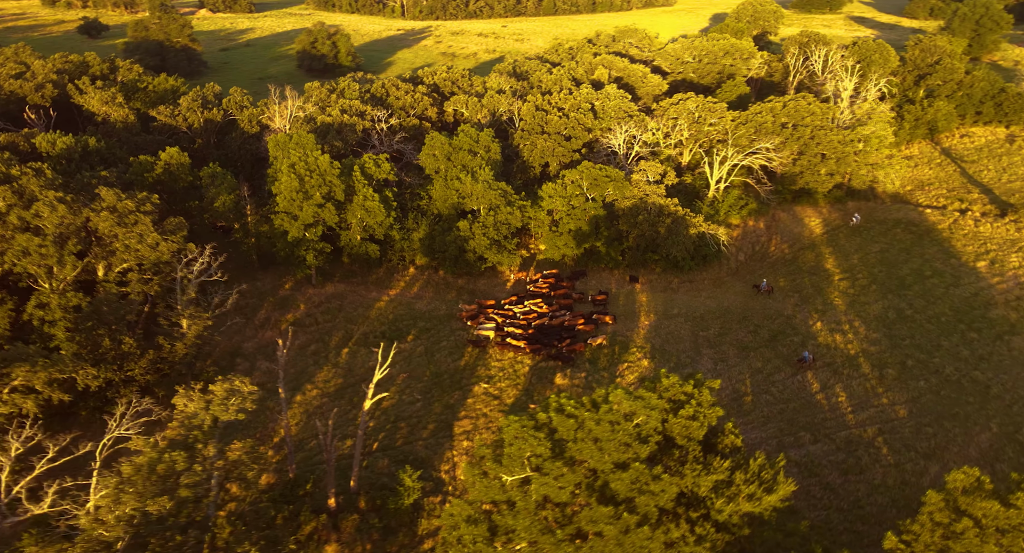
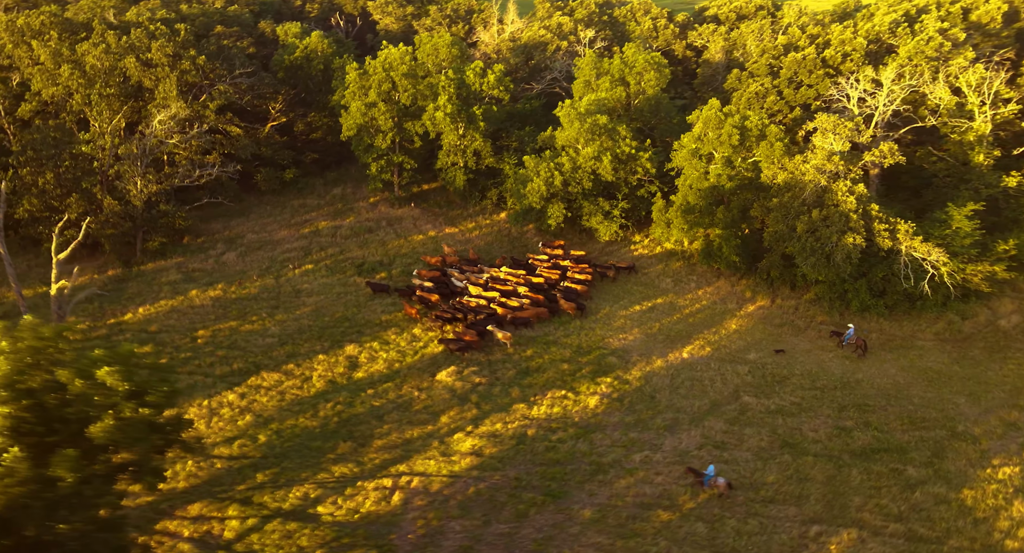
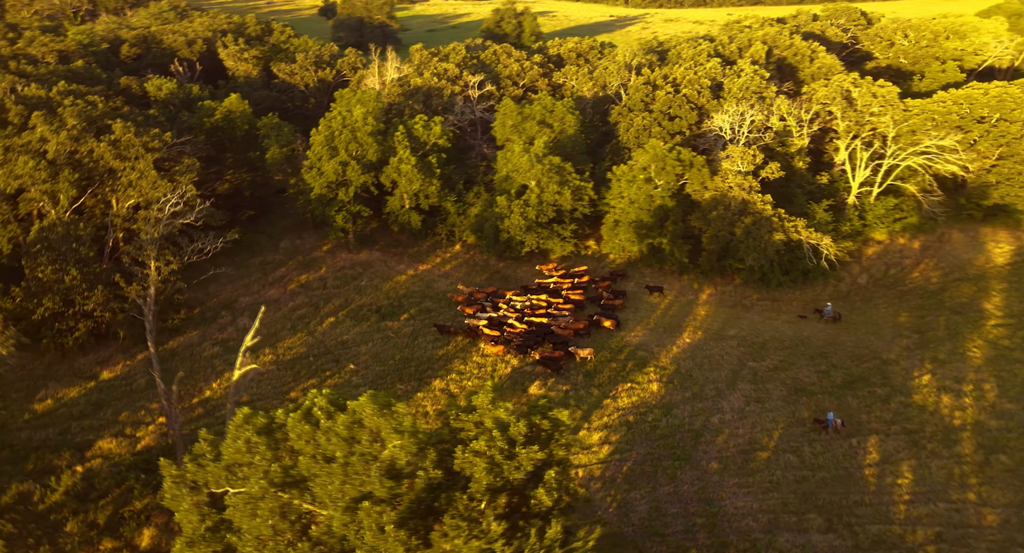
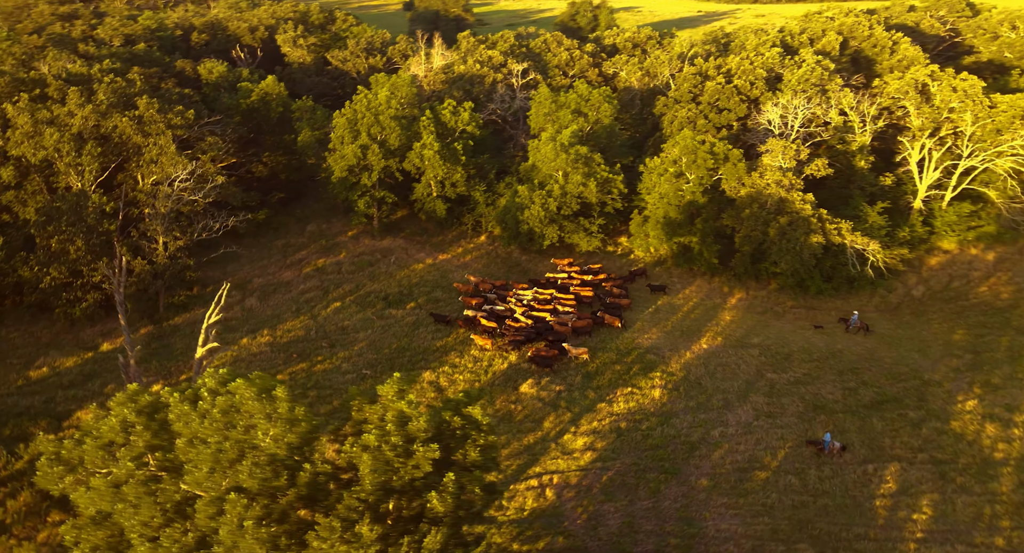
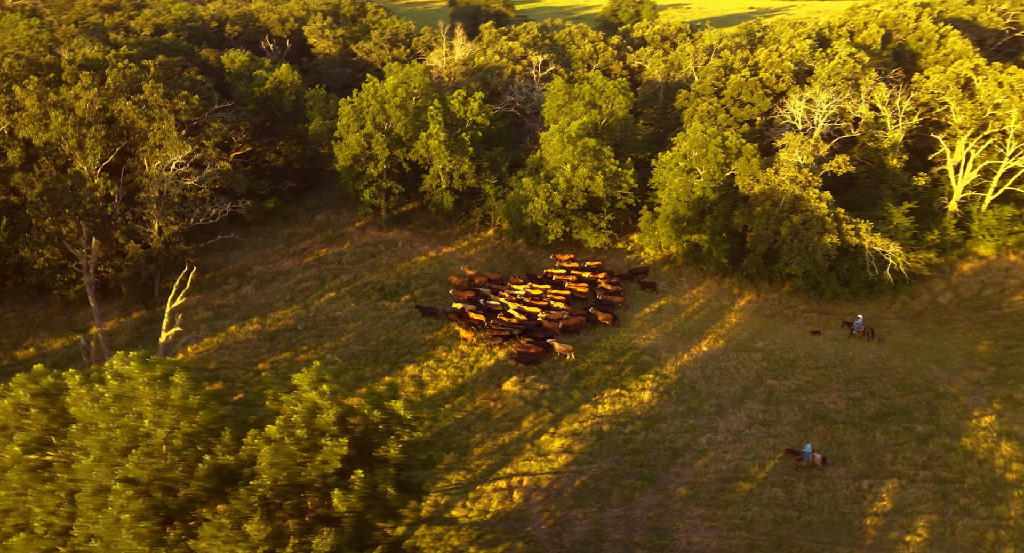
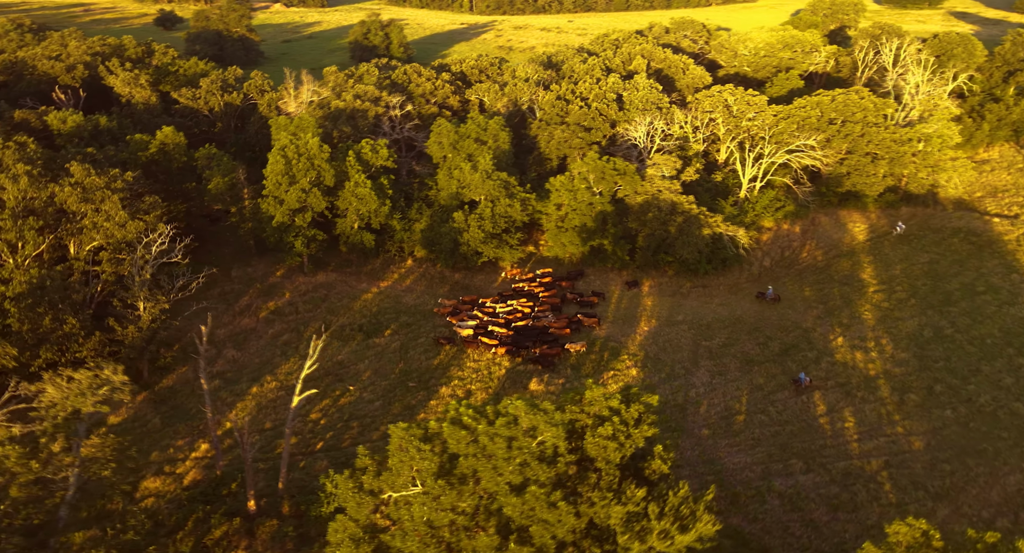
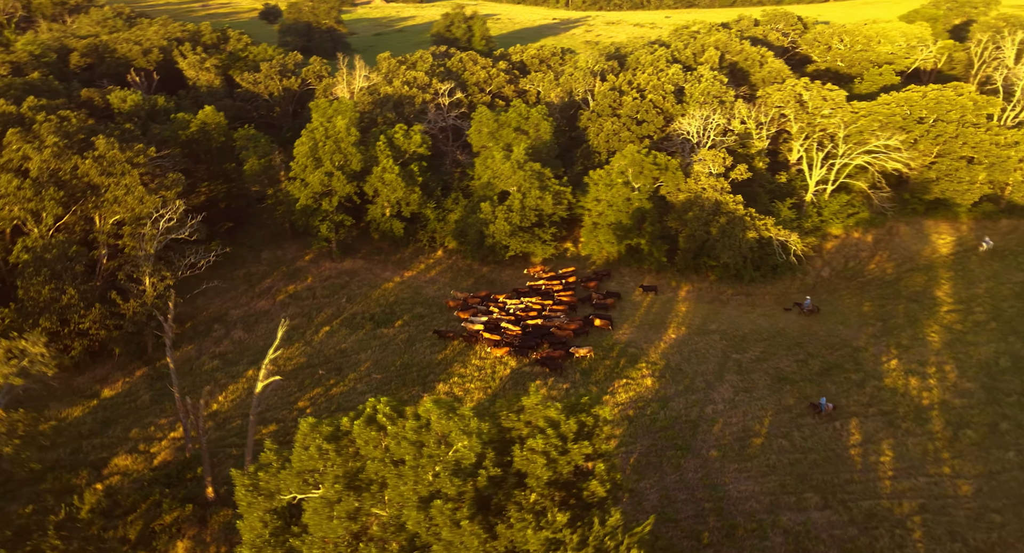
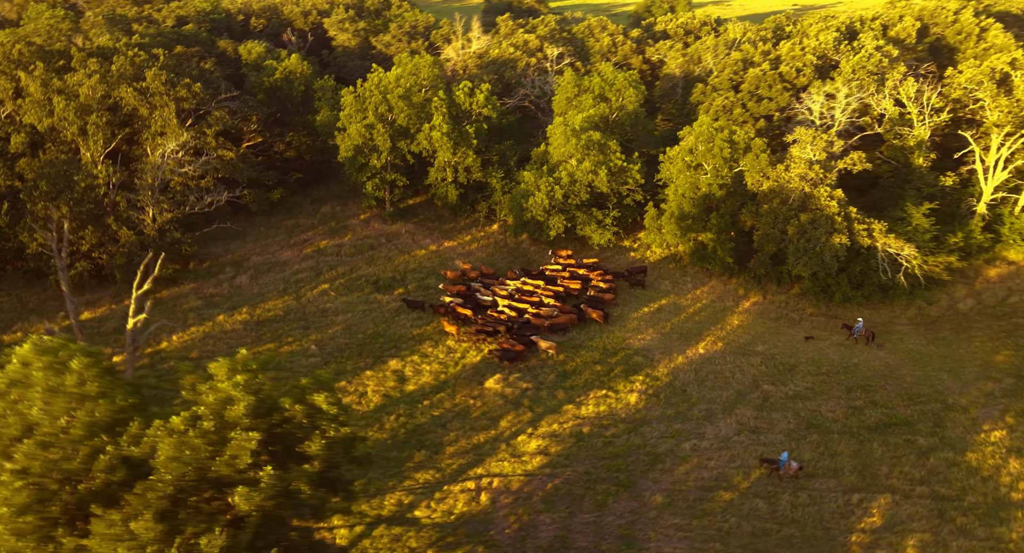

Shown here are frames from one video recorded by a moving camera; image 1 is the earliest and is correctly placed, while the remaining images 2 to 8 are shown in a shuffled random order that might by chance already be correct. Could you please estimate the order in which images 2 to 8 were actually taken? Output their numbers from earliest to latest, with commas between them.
6, 7, 3, 4, 5, 8, 2
